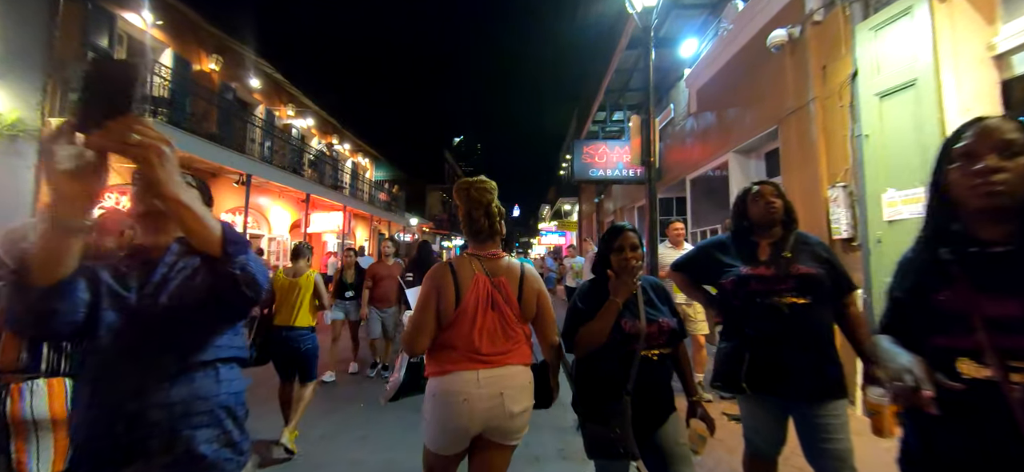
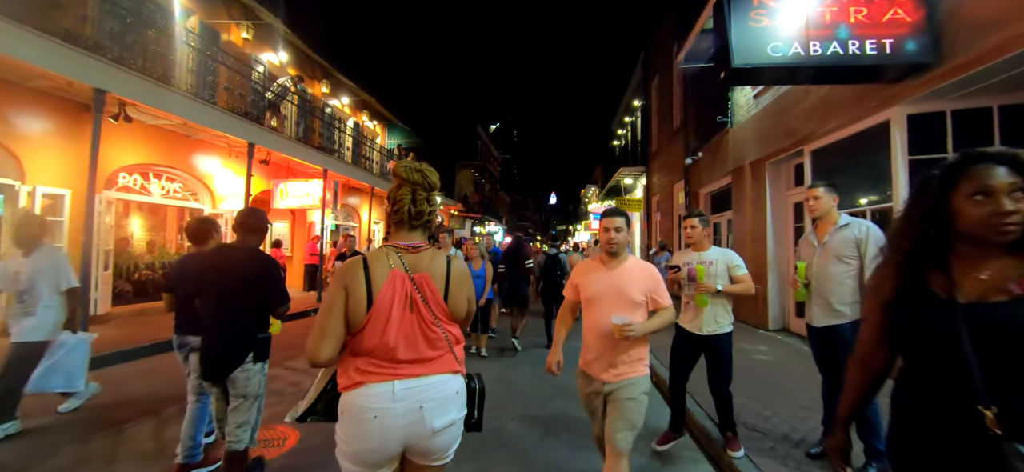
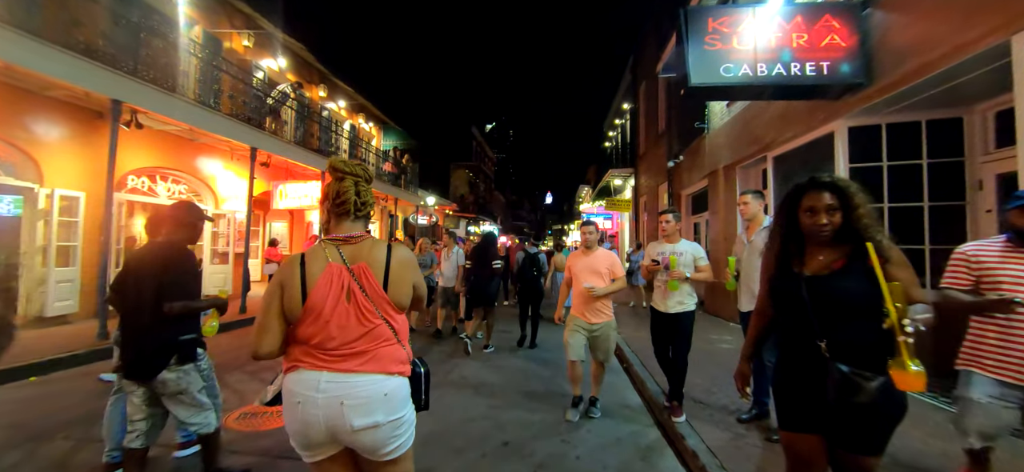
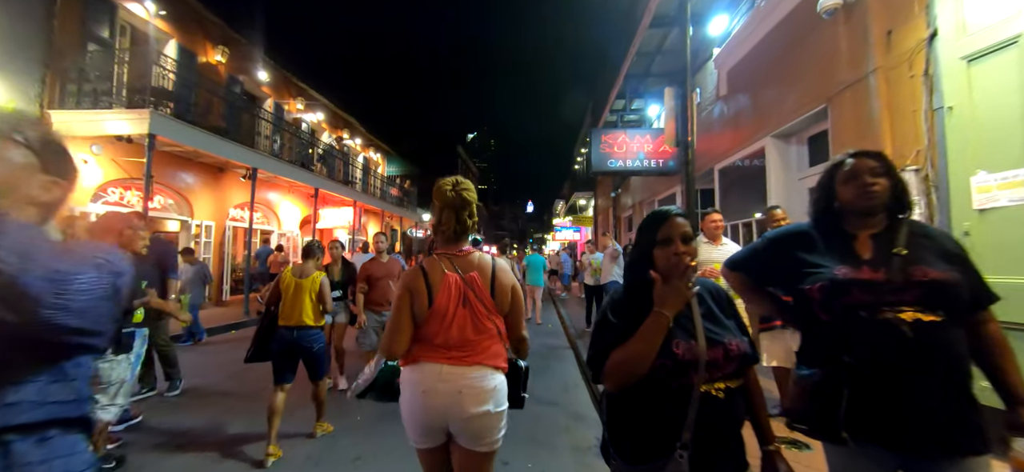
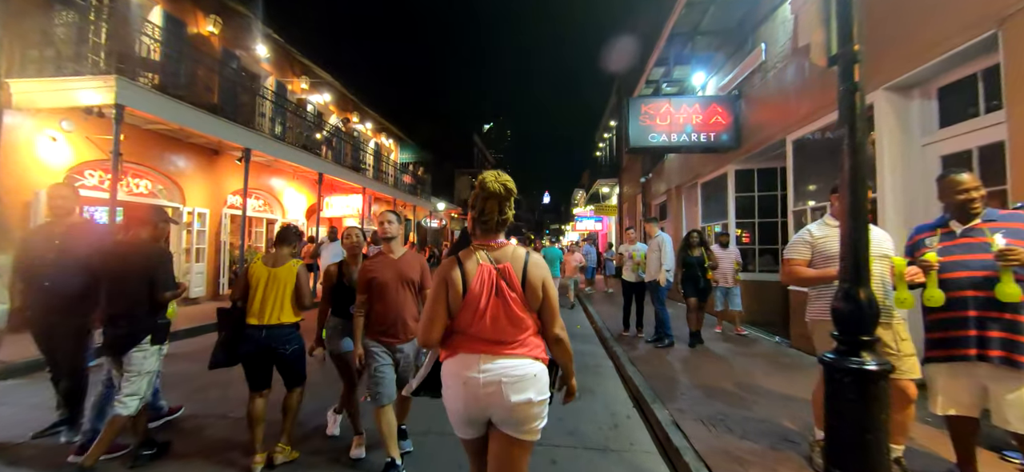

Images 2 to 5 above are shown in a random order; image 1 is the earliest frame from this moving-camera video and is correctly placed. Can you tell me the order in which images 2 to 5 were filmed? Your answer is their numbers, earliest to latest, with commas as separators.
4, 5, 3, 2
